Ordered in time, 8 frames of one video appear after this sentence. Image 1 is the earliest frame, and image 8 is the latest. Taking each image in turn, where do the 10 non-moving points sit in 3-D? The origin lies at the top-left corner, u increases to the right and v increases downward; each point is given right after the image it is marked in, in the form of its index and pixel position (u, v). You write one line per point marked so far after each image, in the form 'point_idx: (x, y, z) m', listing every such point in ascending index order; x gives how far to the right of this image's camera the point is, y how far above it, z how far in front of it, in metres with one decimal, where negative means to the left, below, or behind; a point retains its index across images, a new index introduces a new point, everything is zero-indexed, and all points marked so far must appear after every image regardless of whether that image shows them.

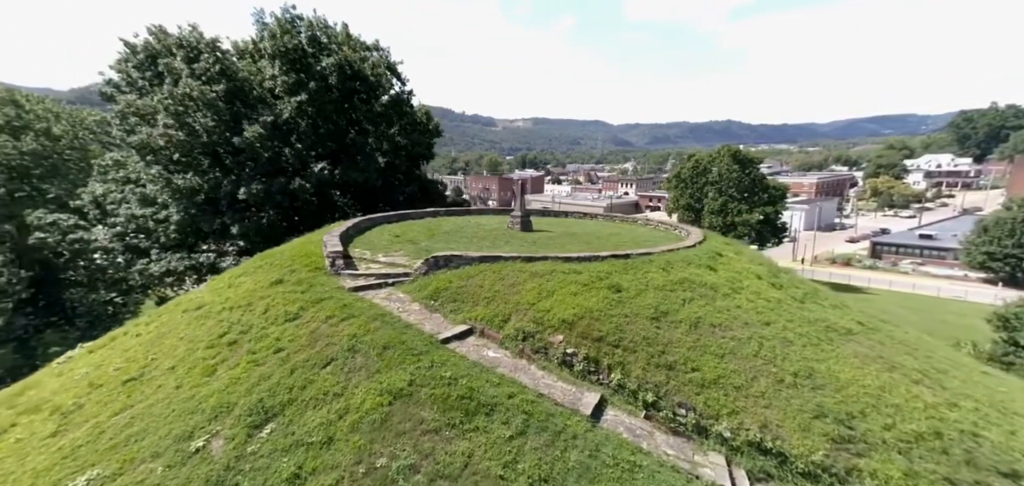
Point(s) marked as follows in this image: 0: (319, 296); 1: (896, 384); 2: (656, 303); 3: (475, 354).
0: (-3.2, -0.9, +6.9) m
1: (+4.8, -1.8, +5.3) m
2: (+2.0, -0.9, +6.0) m
3: (-0.5, -1.3, +5.1) m
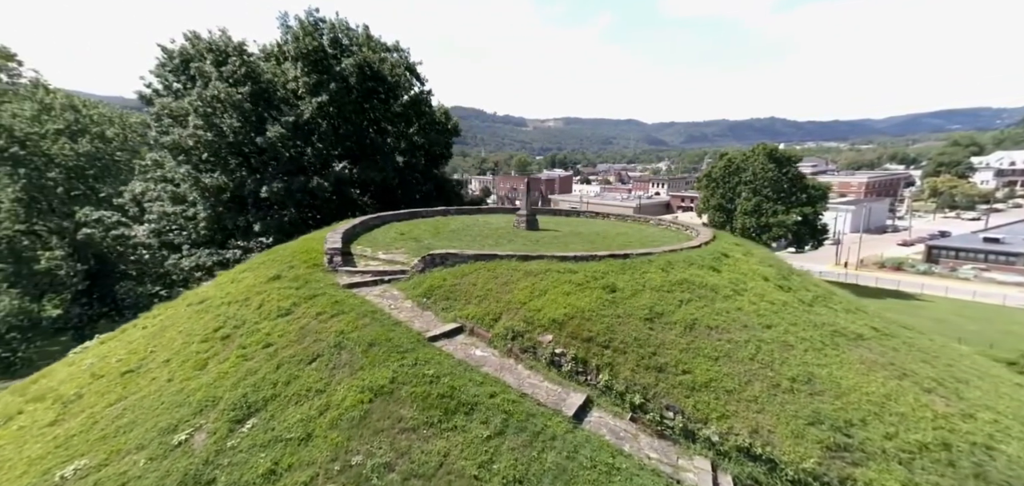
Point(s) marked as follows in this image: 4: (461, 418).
0: (-3.3, -0.8, +6.9) m
1: (+4.6, -1.8, +5.1) m
2: (+1.9, -0.8, +5.9) m
3: (-0.6, -1.3, +5.1) m
4: (-0.5, -1.6, +3.9) m
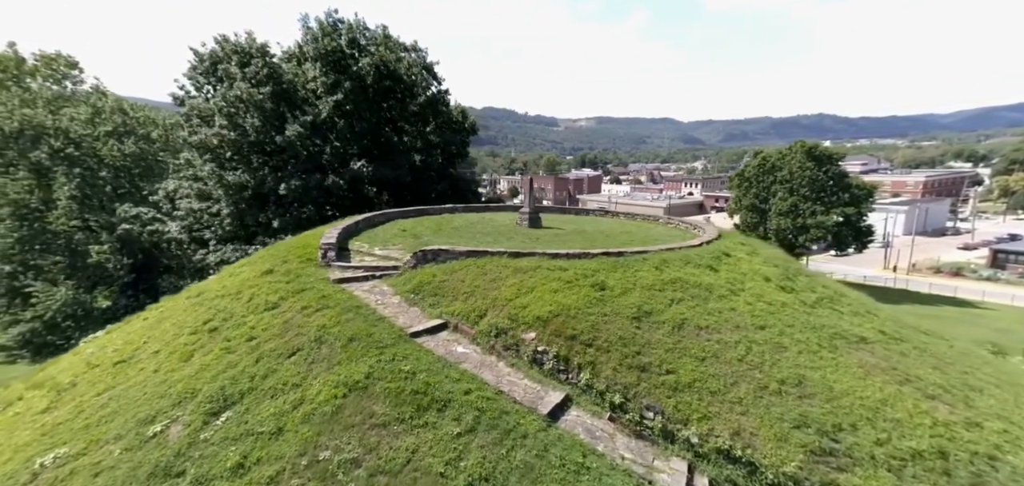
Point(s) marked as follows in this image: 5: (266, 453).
0: (-3.4, -0.7, +6.9) m
1: (+4.4, -1.8, +4.9) m
2: (+1.7, -0.8, +5.8) m
3: (-0.8, -1.2, +5.0) m
4: (-0.7, -1.5, +3.8) m
5: (-2.1, -1.8, +3.7) m
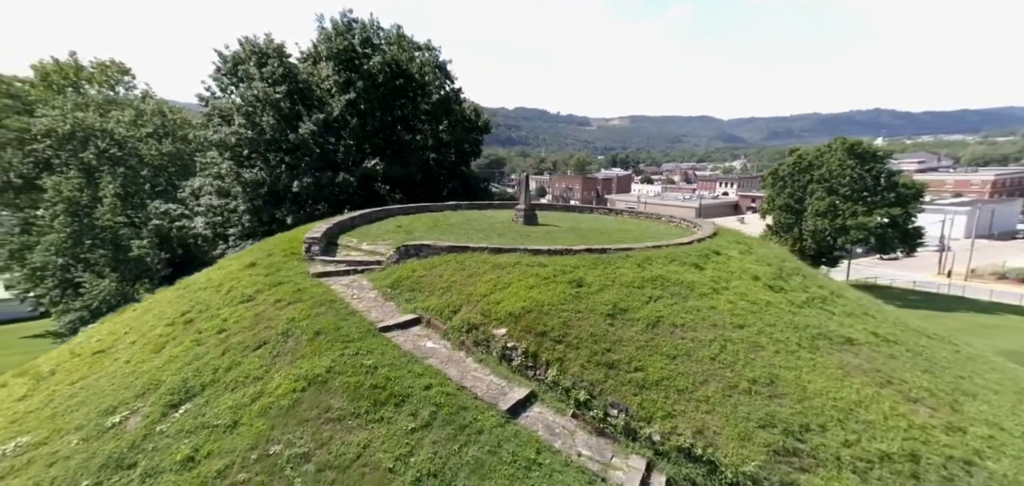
0: (-3.8, -0.6, +6.9) m
1: (+4.1, -1.7, +4.7) m
2: (+1.4, -0.7, +5.7) m
3: (-1.2, -1.2, +5.0) m
4: (-1.1, -1.5, +3.8) m
5: (-2.5, -1.7, +3.7) m
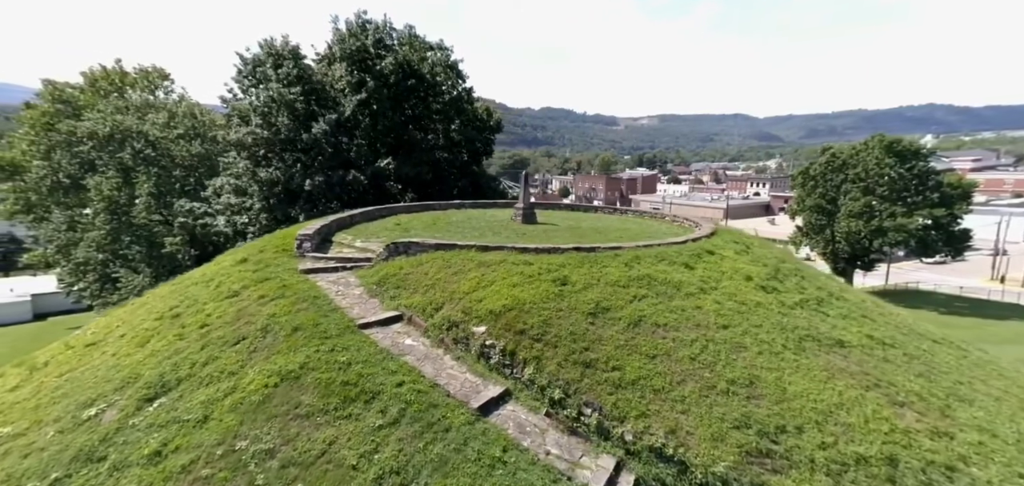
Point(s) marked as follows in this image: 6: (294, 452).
0: (-4.0, -0.5, +6.9) m
1: (+3.8, -1.7, +4.6) m
2: (+1.1, -0.7, +5.6) m
3: (-1.4, -1.1, +4.9) m
4: (-1.3, -1.4, +3.7) m
5: (-2.8, -1.7, +3.7) m
6: (-1.7, -1.7, +3.4) m
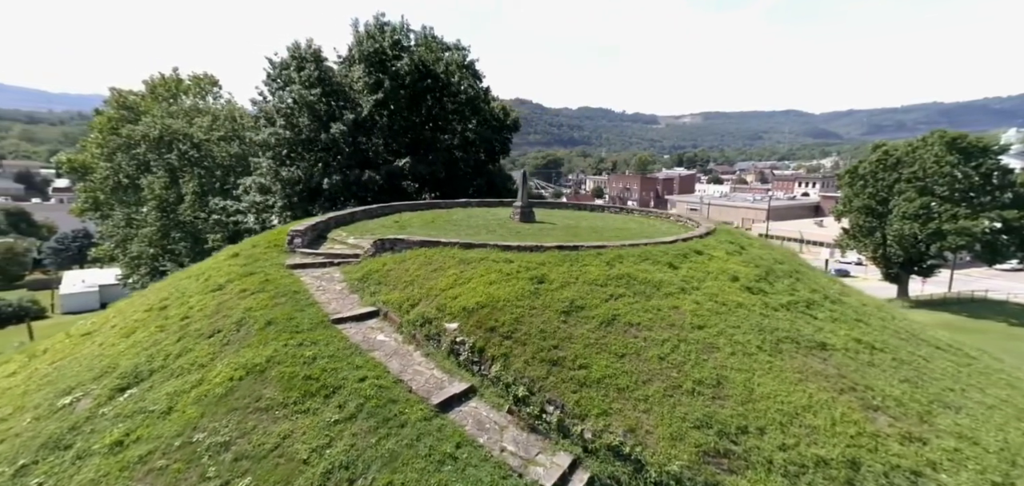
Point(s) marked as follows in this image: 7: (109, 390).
0: (-4.3, -0.5, +7.0) m
1: (+3.5, -1.7, +4.6) m
2: (+0.8, -0.7, +5.6) m
3: (-1.8, -1.1, +5.0) m
4: (-1.7, -1.4, +3.8) m
5: (-3.1, -1.6, +3.7) m
6: (-2.1, -1.6, +3.5) m
7: (-4.1, -1.5, +4.4) m
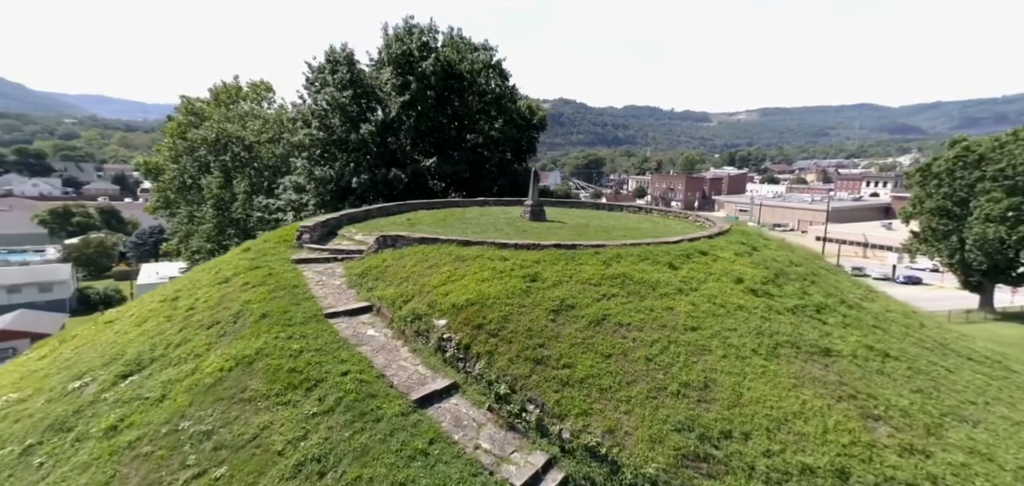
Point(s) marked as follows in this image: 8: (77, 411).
0: (-4.3, -0.4, +7.2) m
1: (+3.3, -1.7, +4.4) m
2: (+0.7, -0.7, +5.6) m
3: (-1.9, -1.0, +5.1) m
4: (-1.9, -1.4, +3.9) m
5: (-3.3, -1.6, +3.9) m
6: (-2.3, -1.6, +3.6) m
7: (-4.3, -1.4, +4.6) m
8: (-4.3, -1.7, +4.1) m
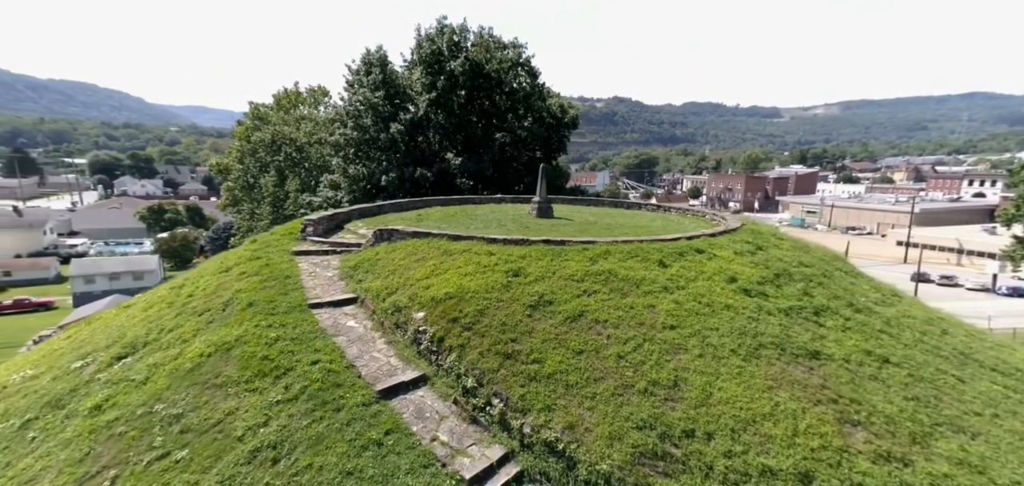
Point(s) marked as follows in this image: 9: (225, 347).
0: (-4.5, -0.2, +7.4) m
1: (+2.9, -1.7, +4.4) m
2: (+0.4, -0.6, +5.6) m
3: (-2.2, -1.0, +5.2) m
4: (-2.3, -1.3, +4.0) m
5: (-3.7, -1.5, +4.1) m
6: (-2.7, -1.5, +3.7) m
7: (-4.6, -1.3, +4.8) m
8: (-4.6, -1.6, +4.3) m
9: (-3.0, -1.1, +4.5) m
